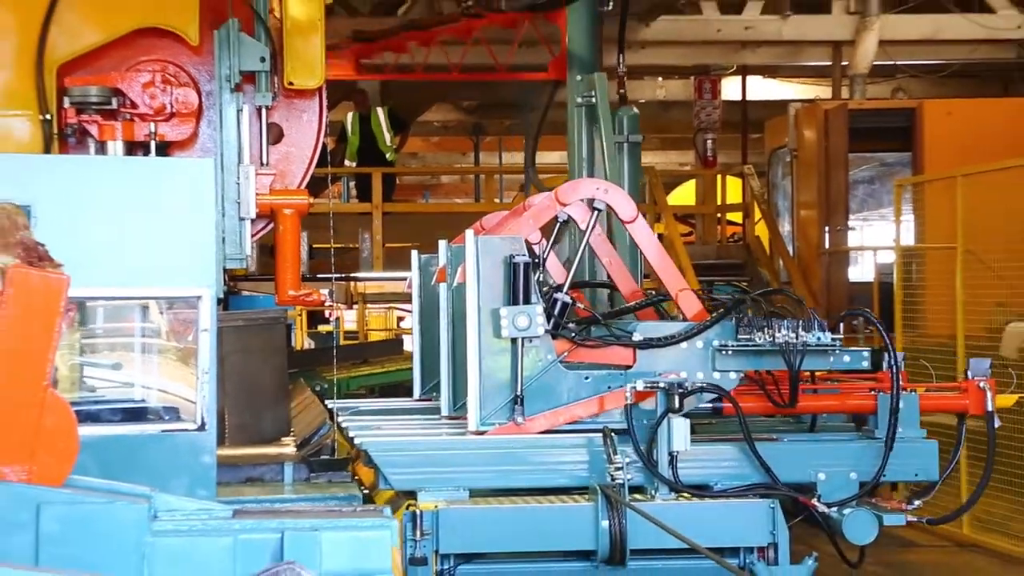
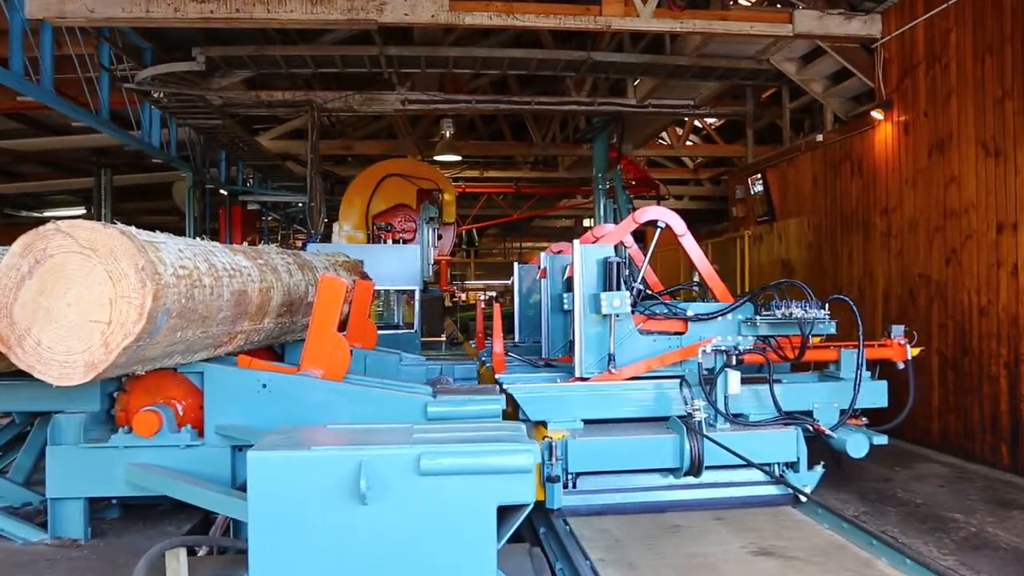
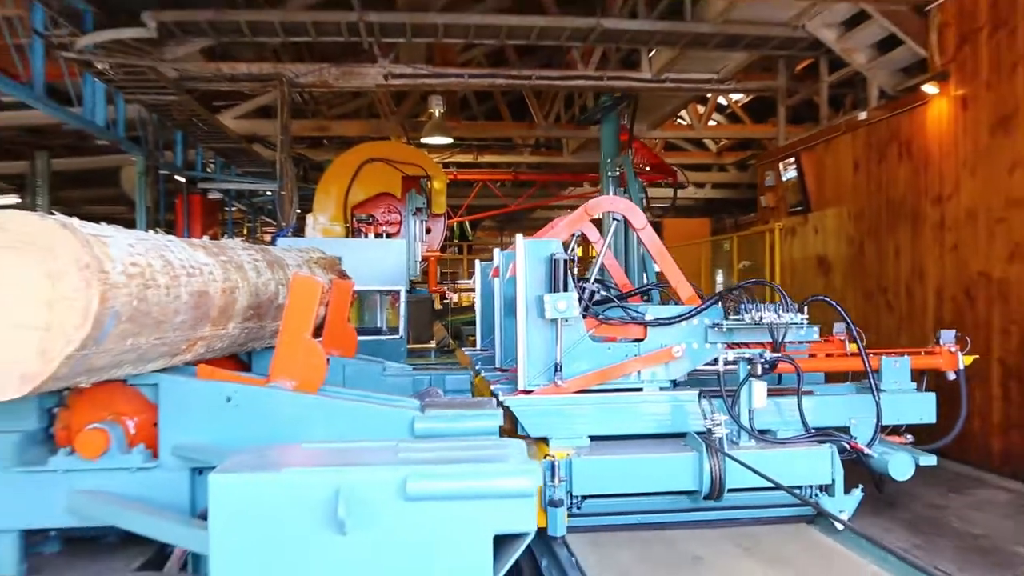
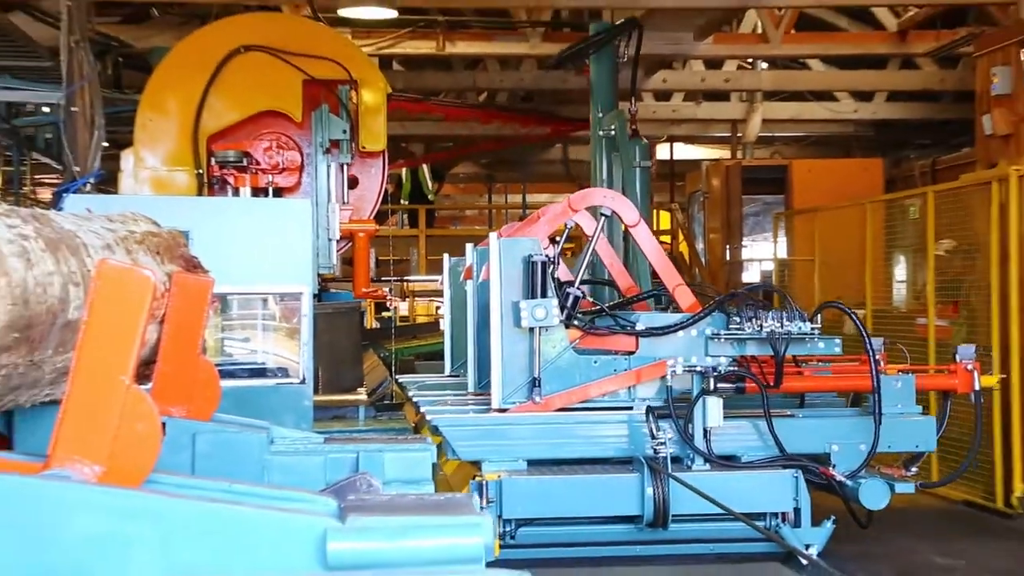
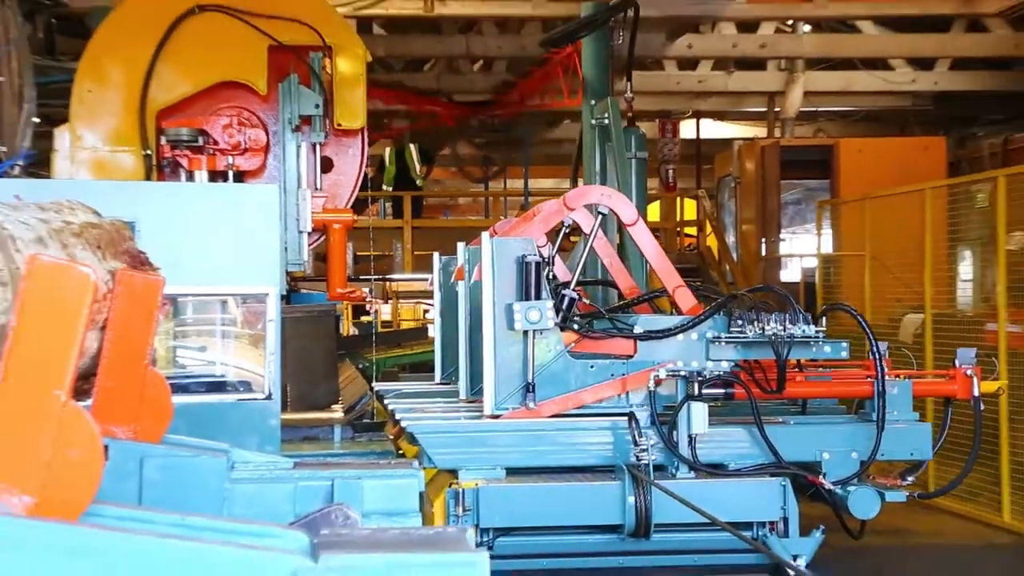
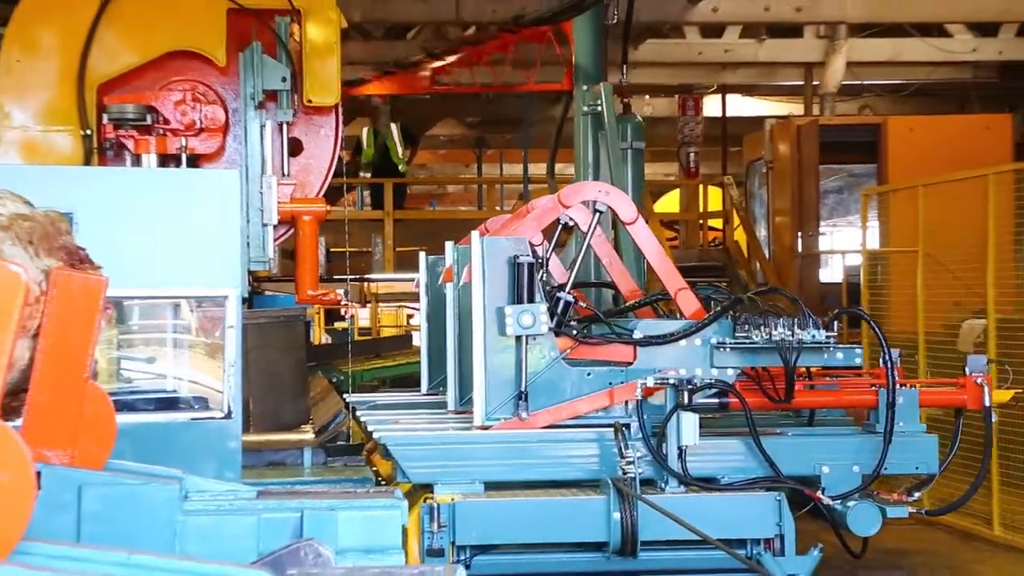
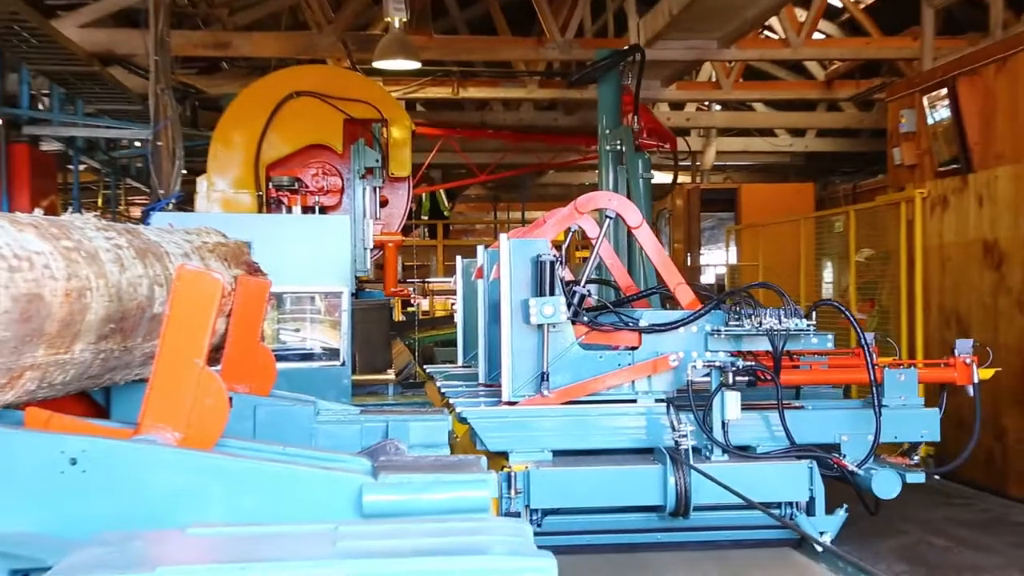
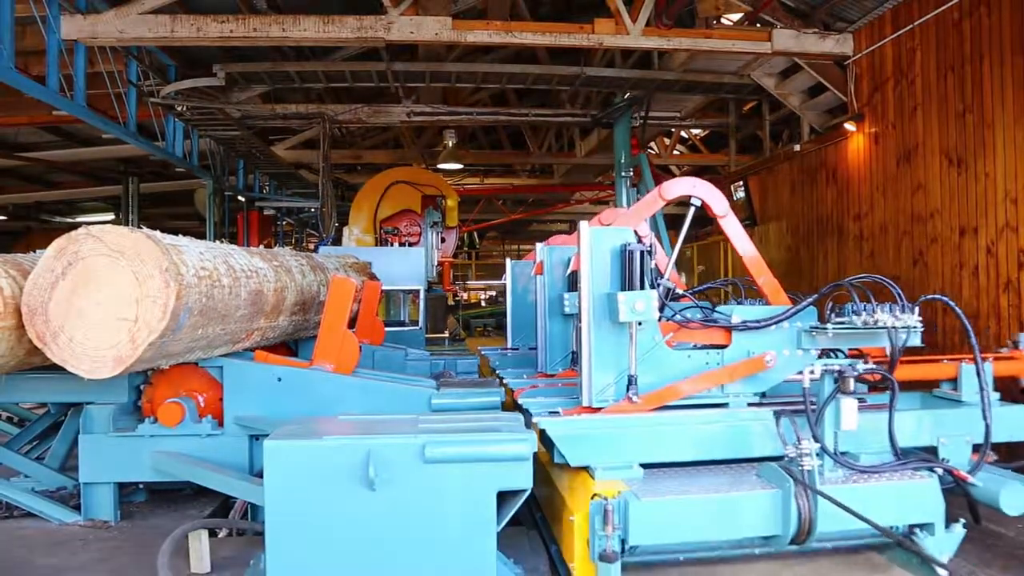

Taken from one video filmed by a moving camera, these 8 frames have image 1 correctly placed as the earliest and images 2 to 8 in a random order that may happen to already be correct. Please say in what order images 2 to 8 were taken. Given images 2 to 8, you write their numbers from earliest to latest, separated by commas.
6, 5, 4, 7, 3, 8, 2
